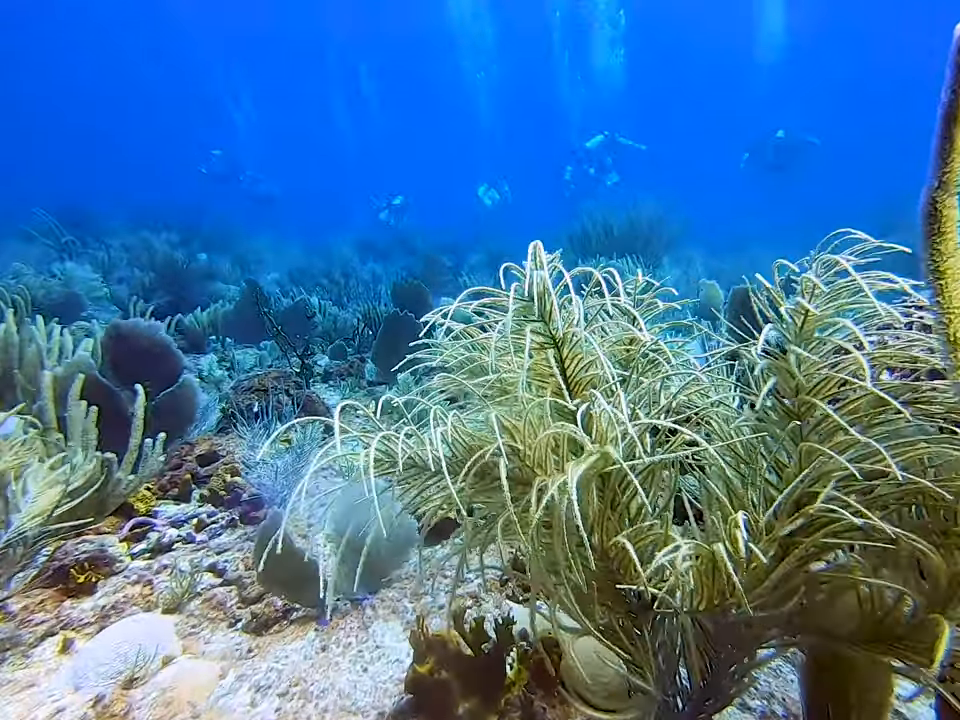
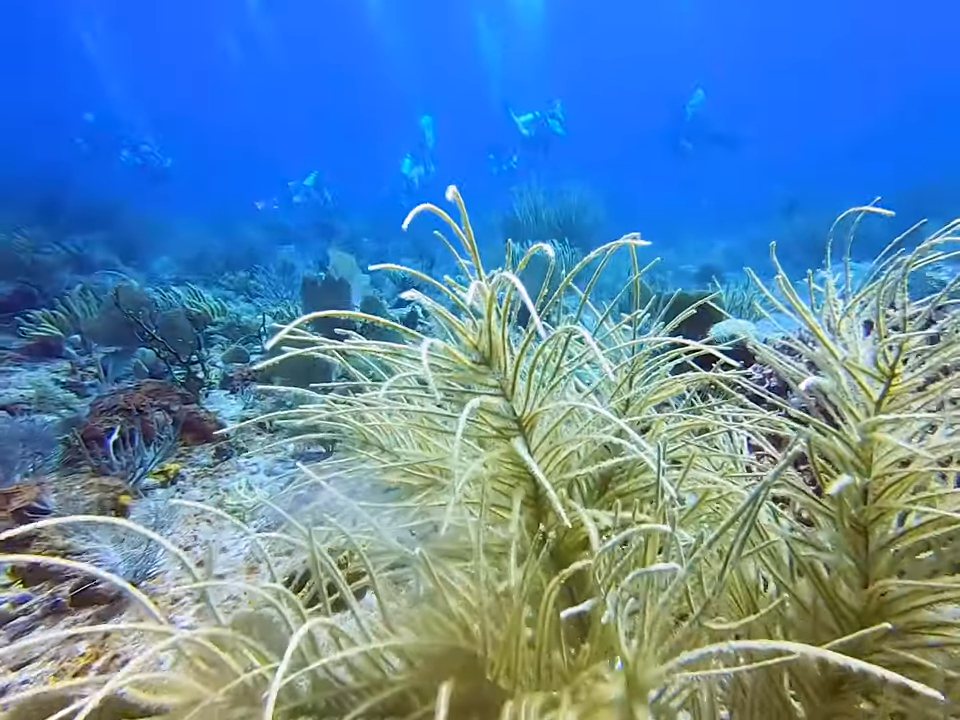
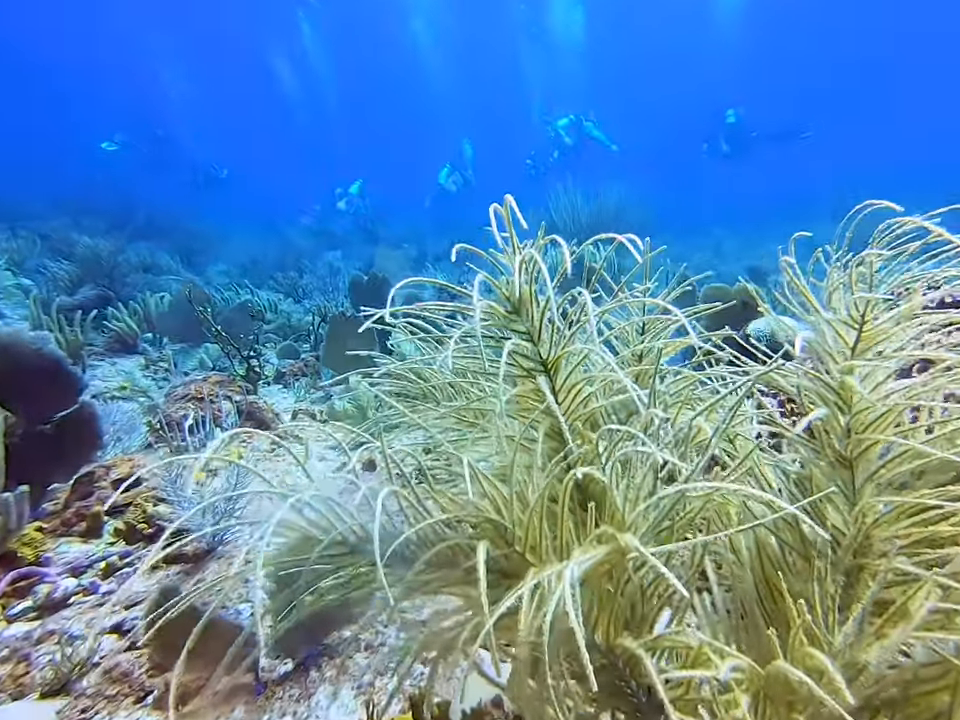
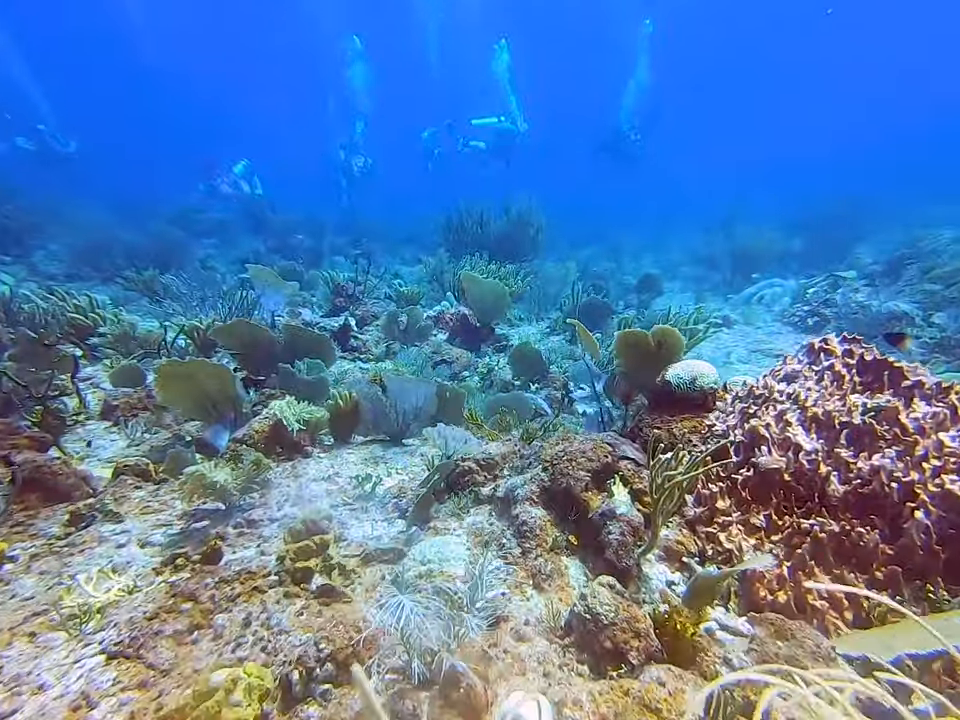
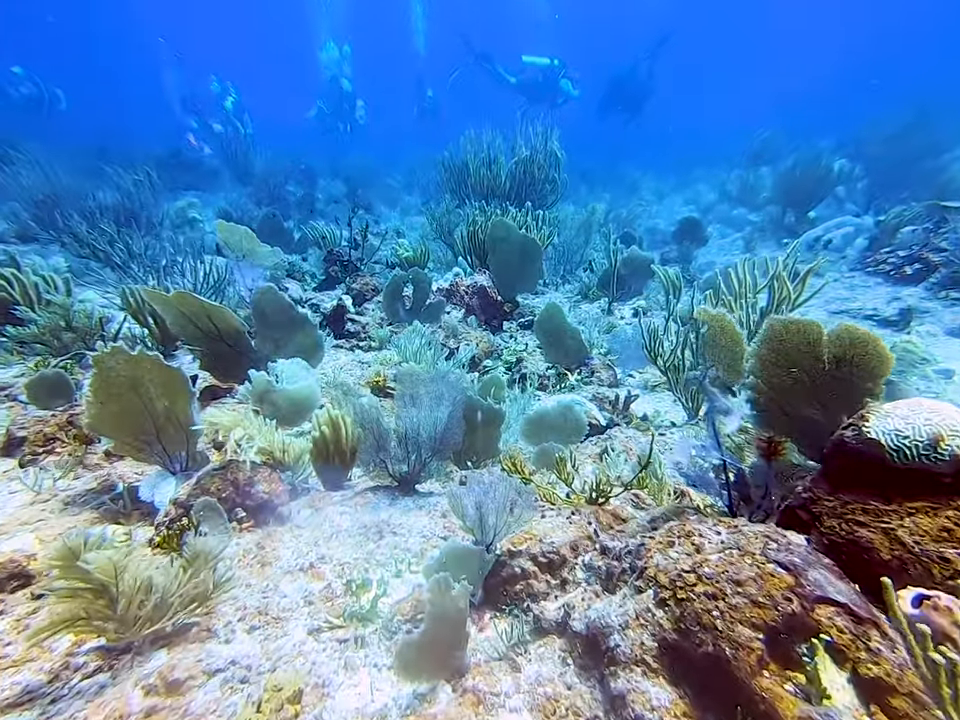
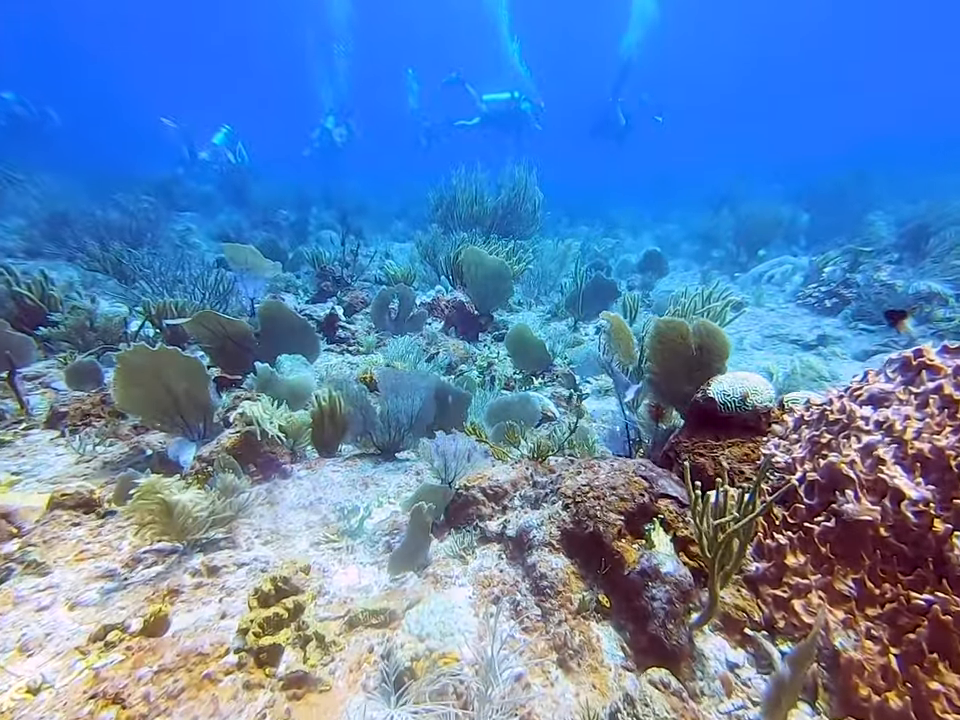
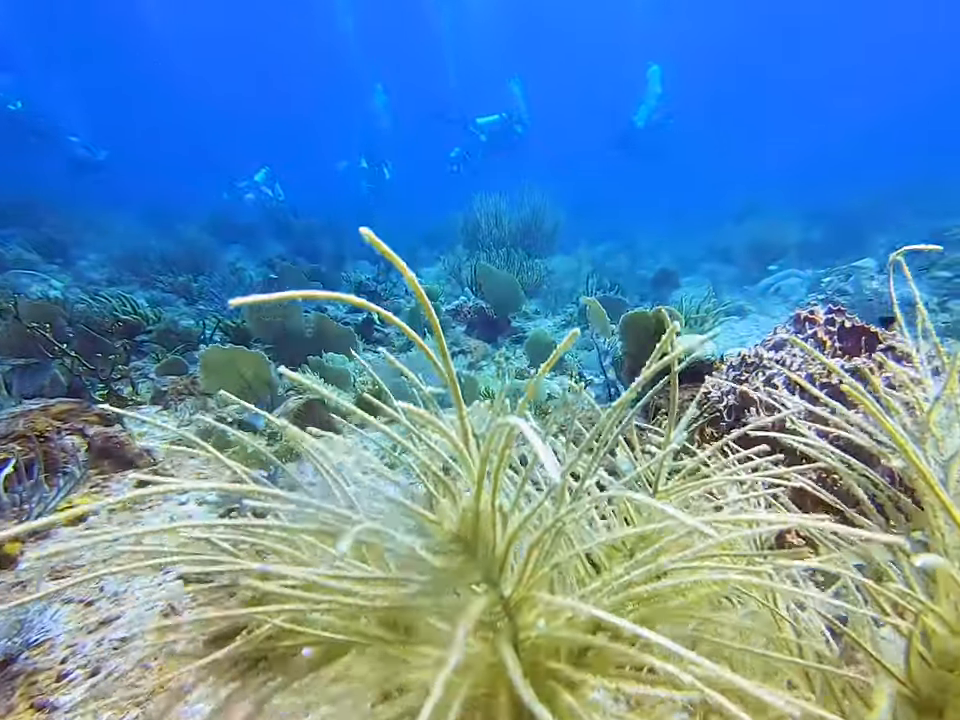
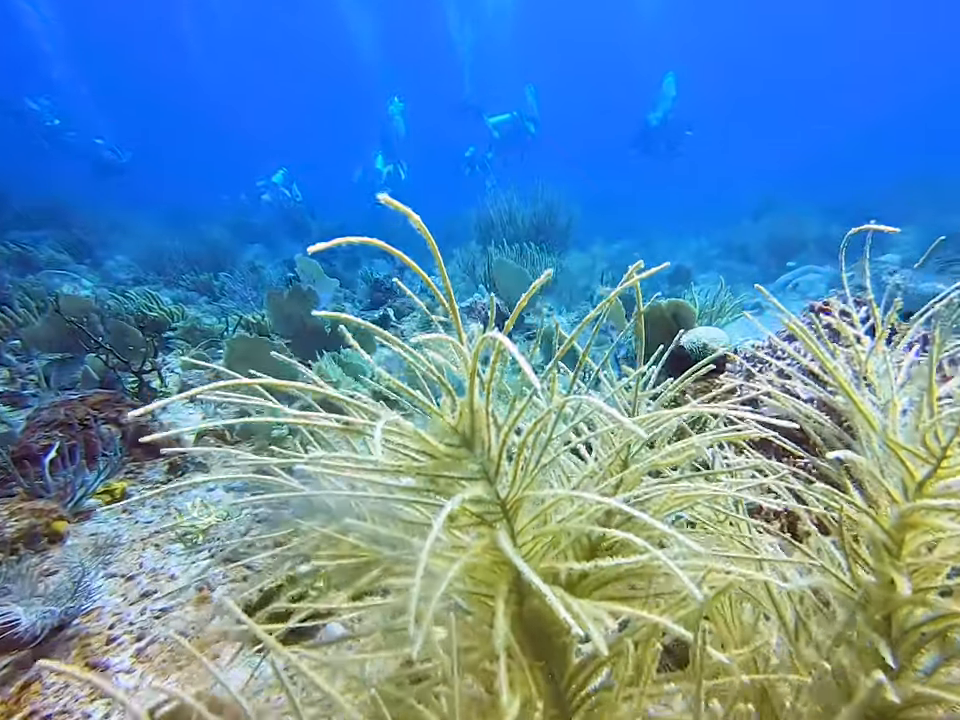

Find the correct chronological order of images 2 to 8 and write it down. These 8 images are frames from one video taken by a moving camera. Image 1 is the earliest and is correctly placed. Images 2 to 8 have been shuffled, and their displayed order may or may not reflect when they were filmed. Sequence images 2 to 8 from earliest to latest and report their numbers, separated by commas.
3, 2, 8, 7, 4, 6, 5
